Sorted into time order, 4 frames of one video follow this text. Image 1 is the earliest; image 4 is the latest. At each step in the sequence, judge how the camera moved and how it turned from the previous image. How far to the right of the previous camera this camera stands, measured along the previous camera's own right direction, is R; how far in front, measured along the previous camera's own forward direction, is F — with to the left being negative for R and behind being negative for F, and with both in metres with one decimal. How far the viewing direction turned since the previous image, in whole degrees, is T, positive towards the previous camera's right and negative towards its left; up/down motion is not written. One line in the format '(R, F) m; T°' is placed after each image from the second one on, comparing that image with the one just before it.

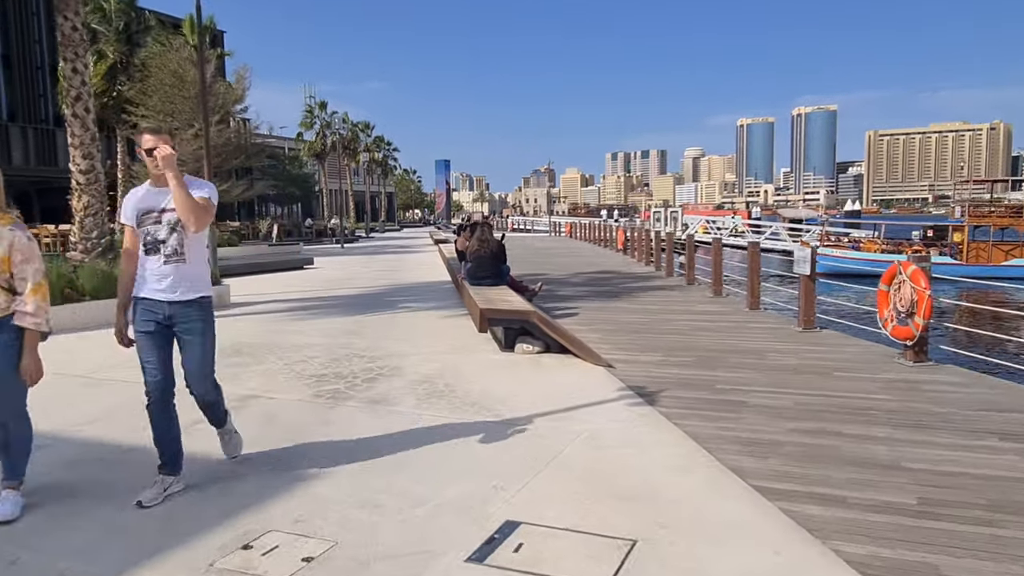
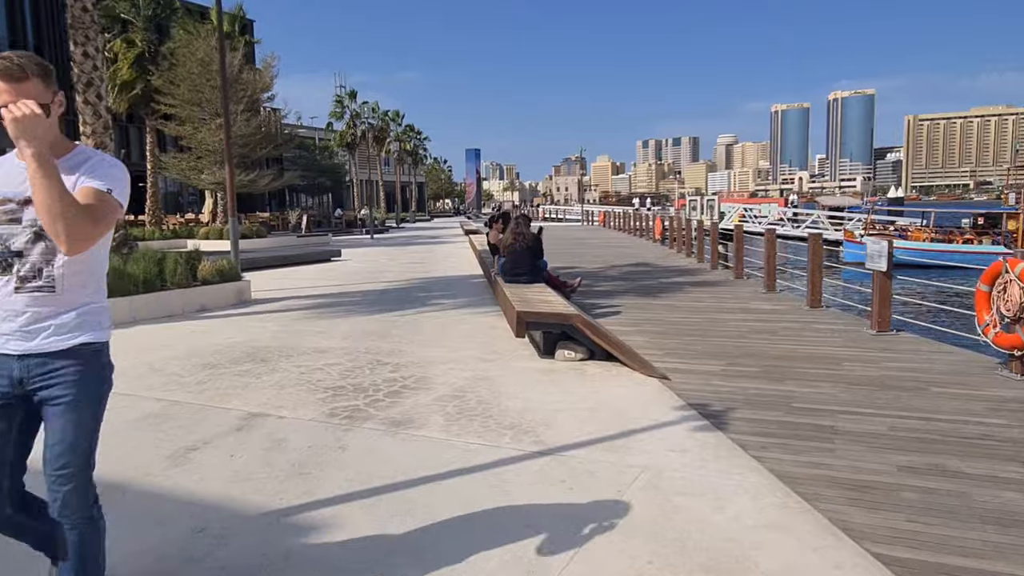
(-0.1, +0.8) m; -2°
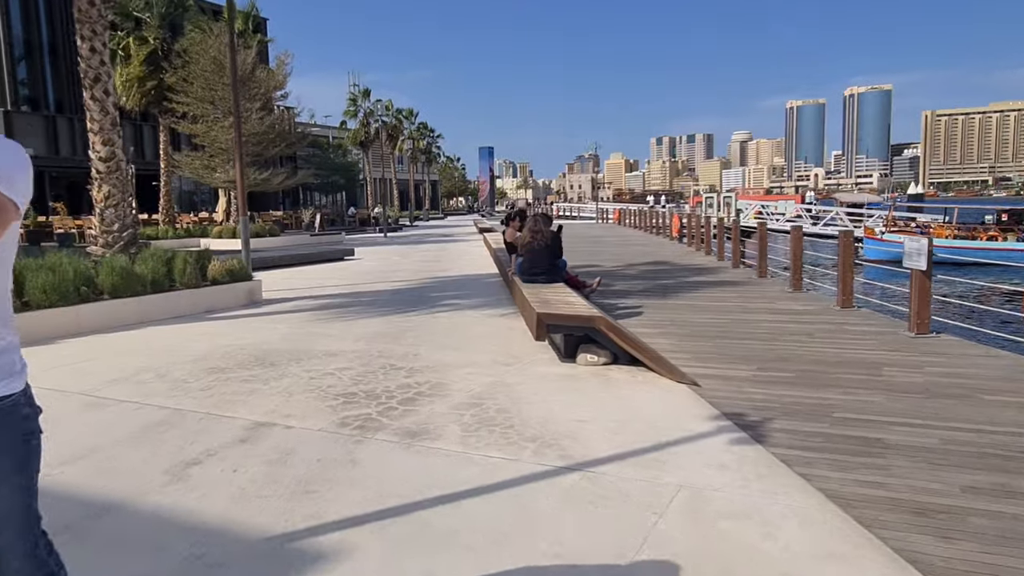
(-0.1, +0.3) m; -1°
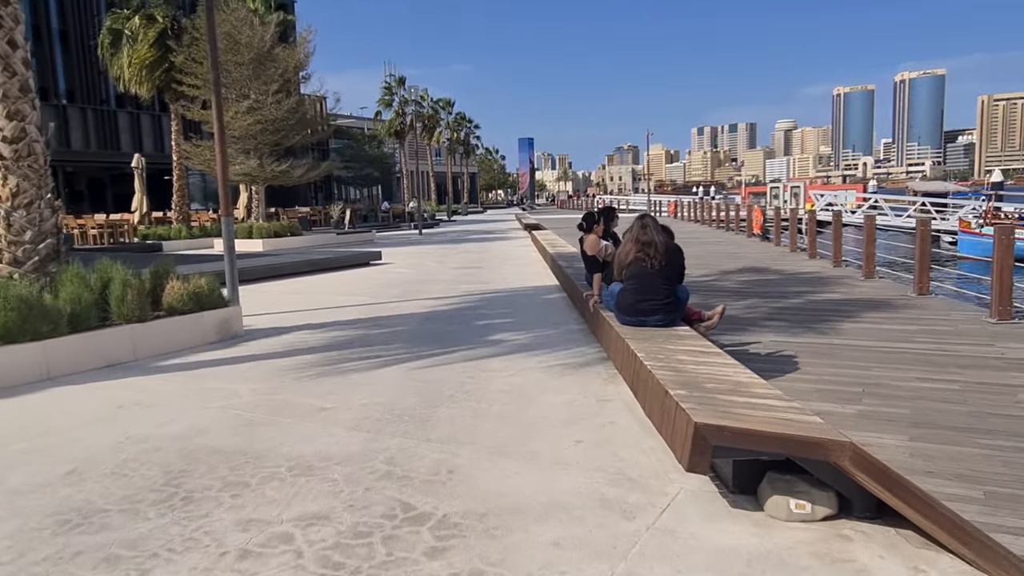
(-0.4, +3.1) m; -3°
